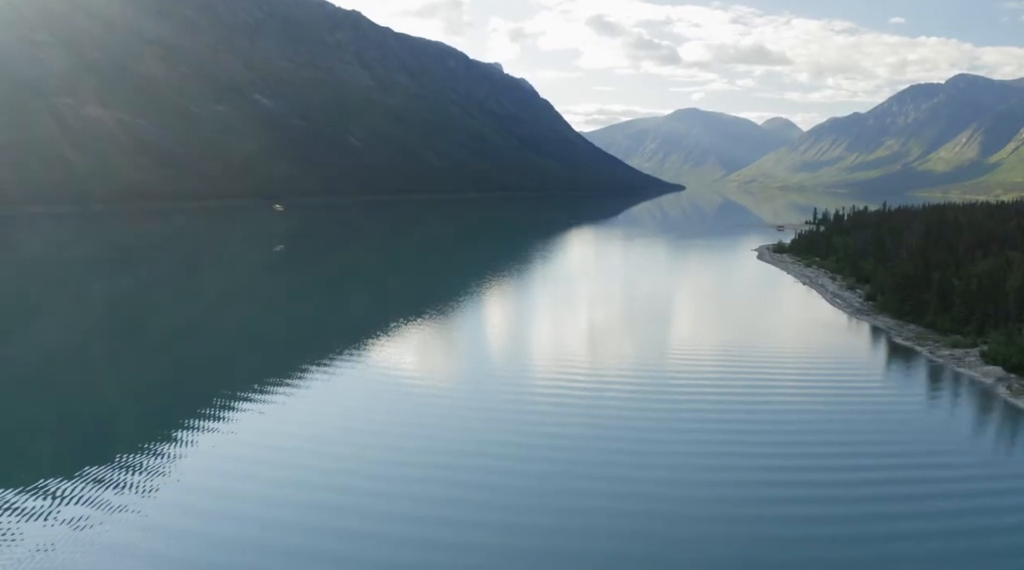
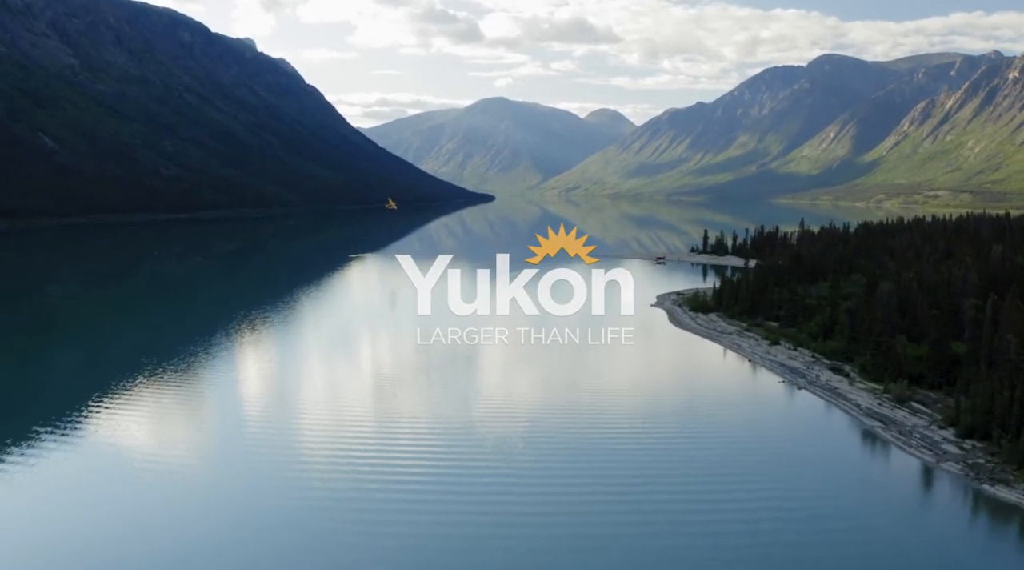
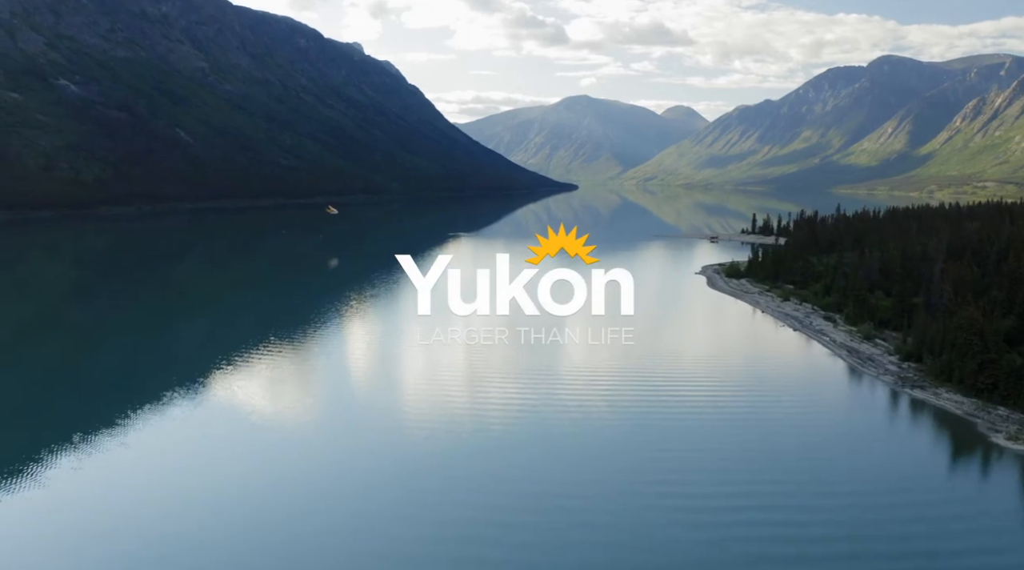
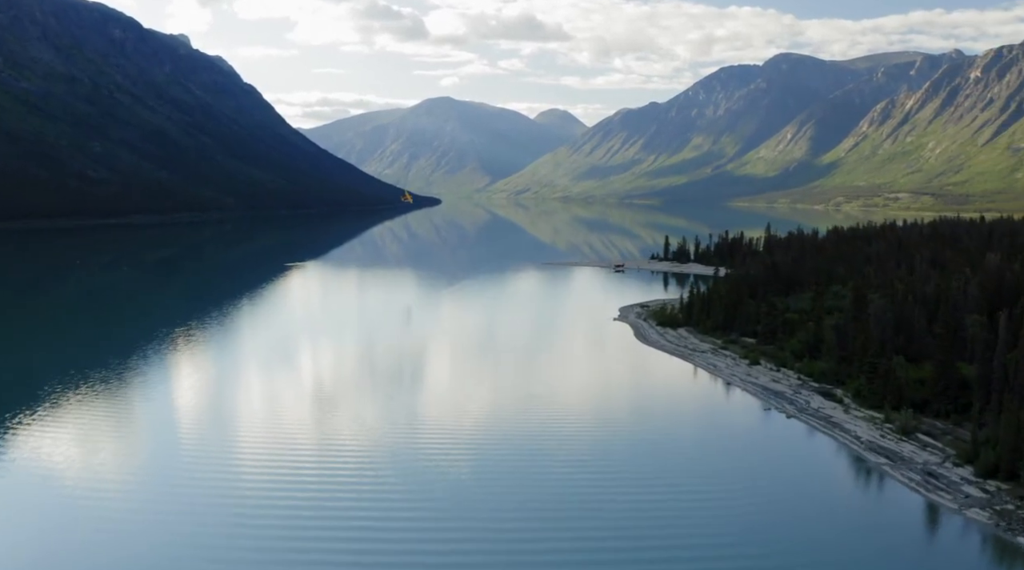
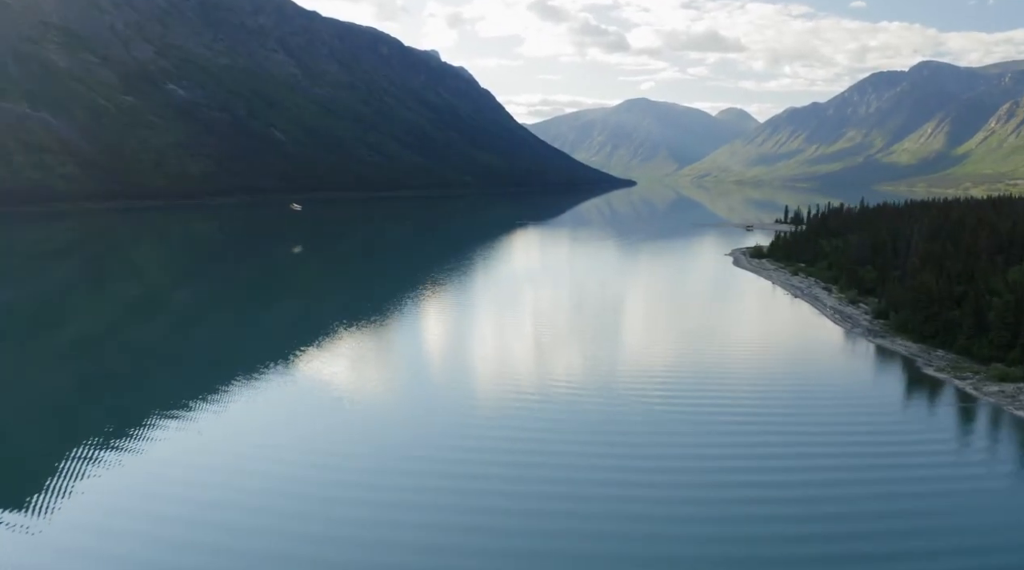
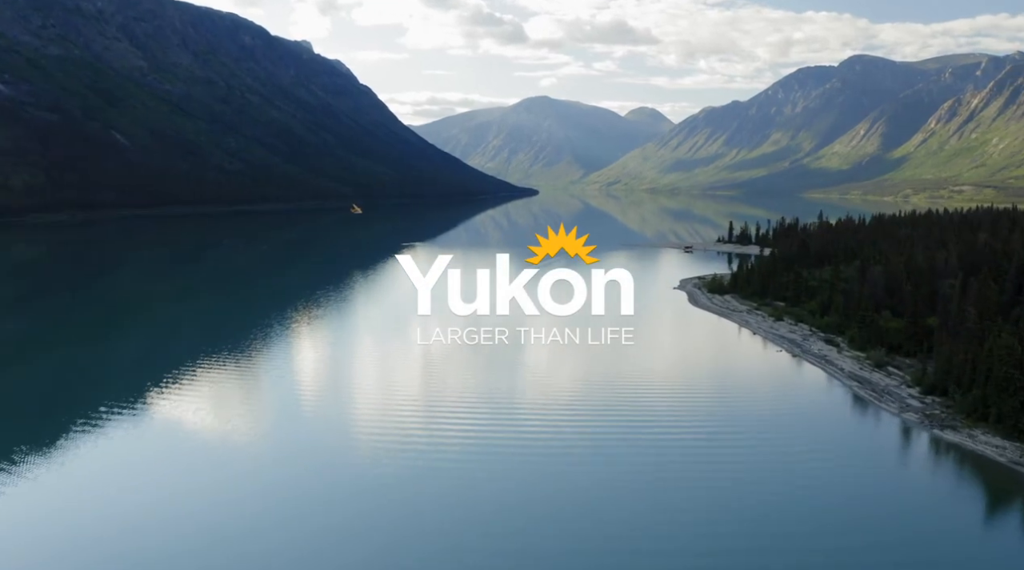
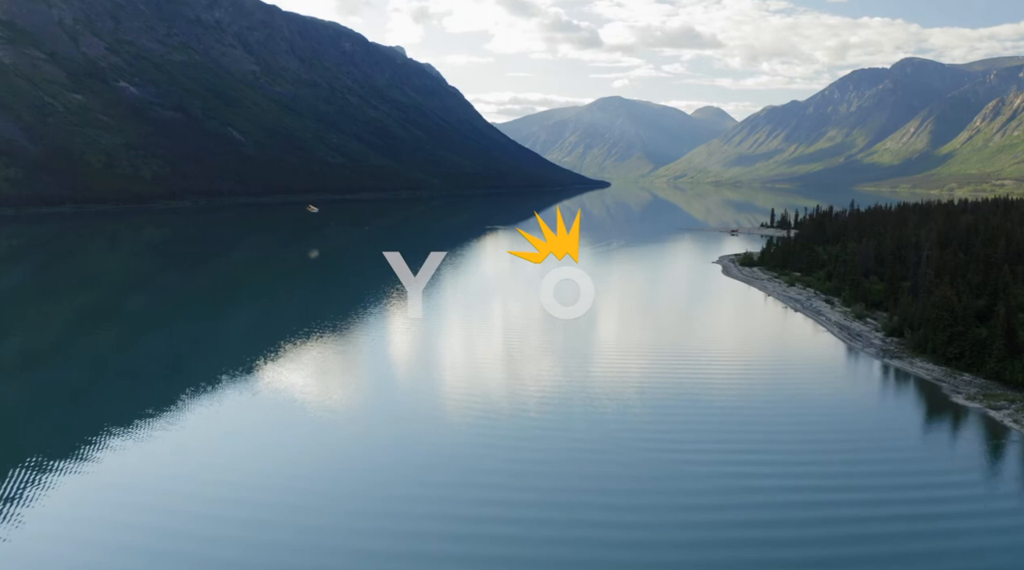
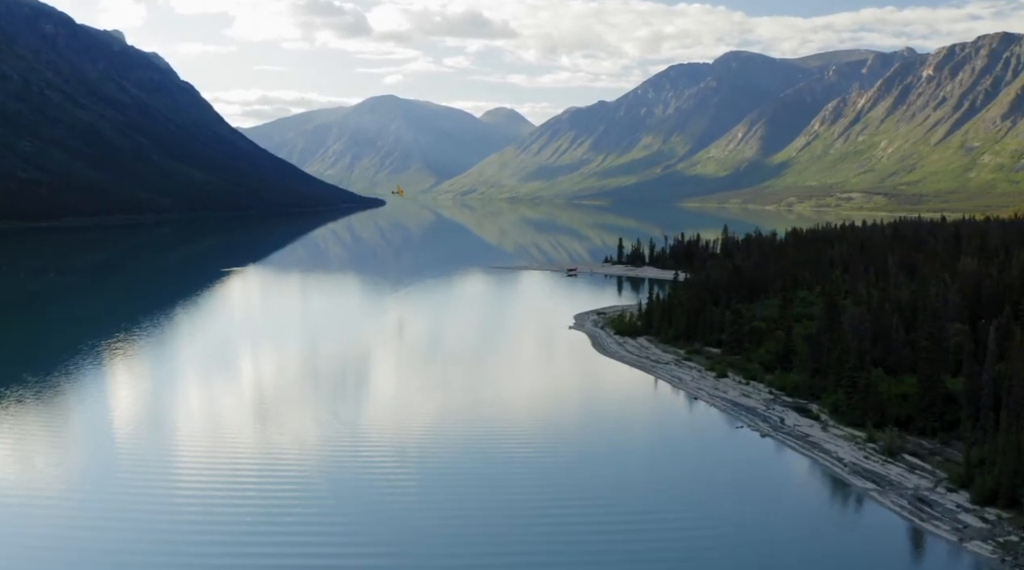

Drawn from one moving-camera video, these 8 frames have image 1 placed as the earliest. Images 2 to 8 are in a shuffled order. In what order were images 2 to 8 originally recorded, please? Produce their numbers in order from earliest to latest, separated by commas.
5, 7, 3, 6, 2, 4, 8
